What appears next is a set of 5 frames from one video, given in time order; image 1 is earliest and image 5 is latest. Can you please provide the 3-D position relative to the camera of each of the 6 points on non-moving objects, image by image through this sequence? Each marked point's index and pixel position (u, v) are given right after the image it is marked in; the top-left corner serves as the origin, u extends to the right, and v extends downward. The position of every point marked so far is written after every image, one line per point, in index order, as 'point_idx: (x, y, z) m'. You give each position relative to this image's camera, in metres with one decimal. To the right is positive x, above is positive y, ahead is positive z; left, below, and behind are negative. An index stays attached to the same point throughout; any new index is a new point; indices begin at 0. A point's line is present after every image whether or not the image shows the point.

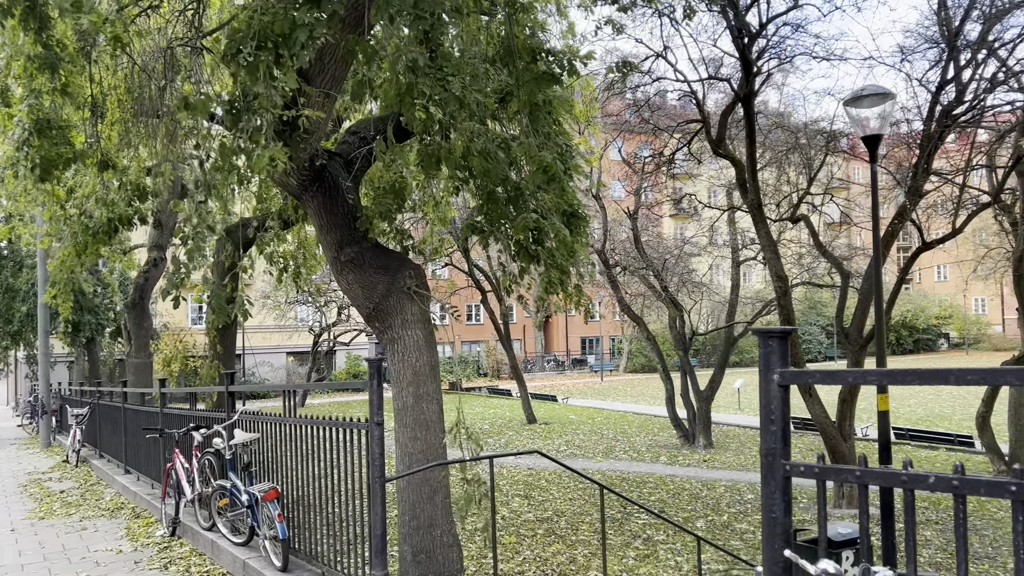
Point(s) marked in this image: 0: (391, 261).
0: (-0.9, +0.2, +5.8) m
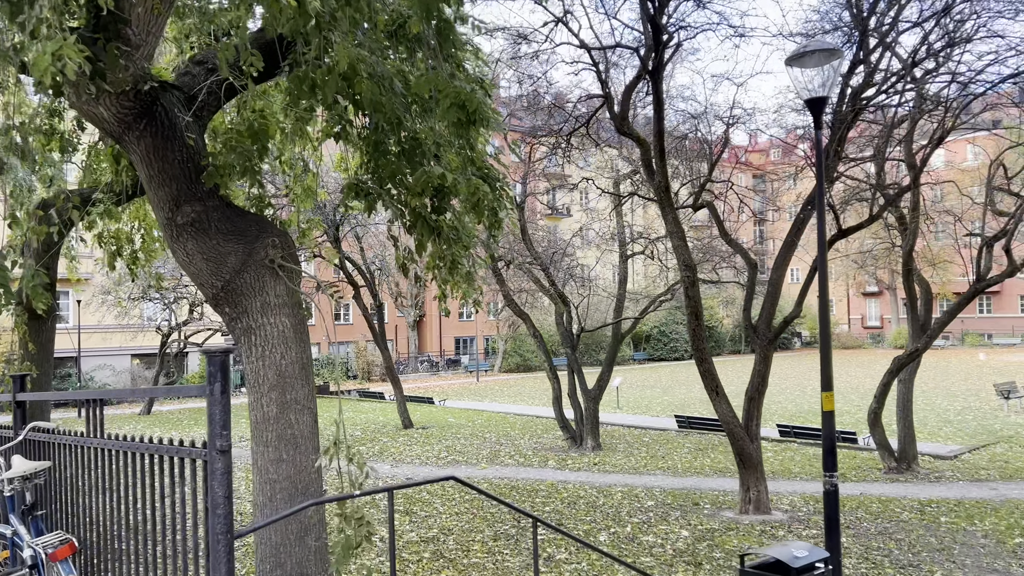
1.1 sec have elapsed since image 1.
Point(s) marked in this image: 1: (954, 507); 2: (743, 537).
0: (-1.4, +0.3, +4.4) m
1: (+5.0, -2.5, +9.2) m
2: (+2.4, -2.6, +8.3) m
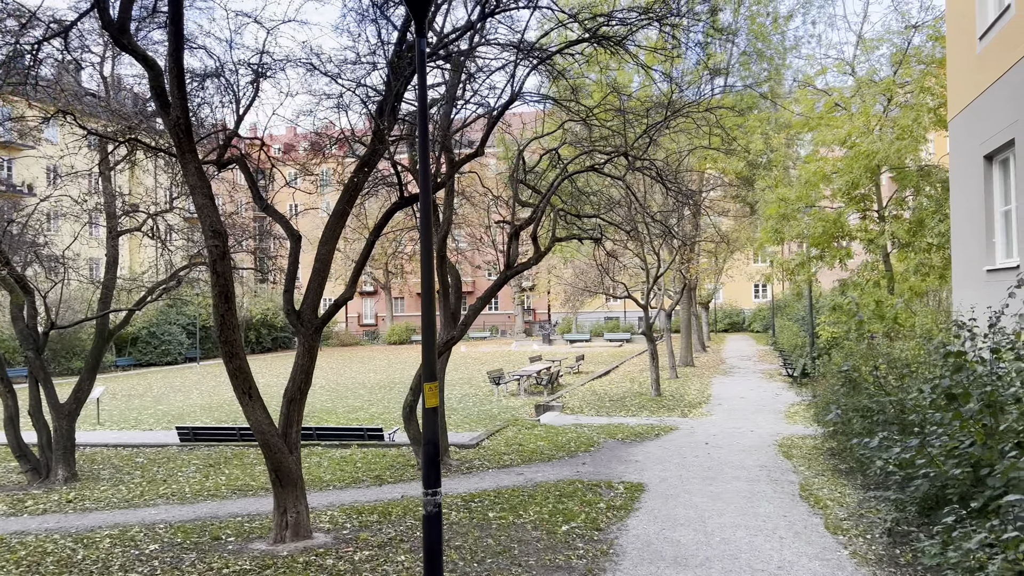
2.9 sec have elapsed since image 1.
0: (-2.7, +0.6, +1.2) m
1: (-0.2, -2.3, +8.8) m
2: (-1.9, -2.4, +6.6) m
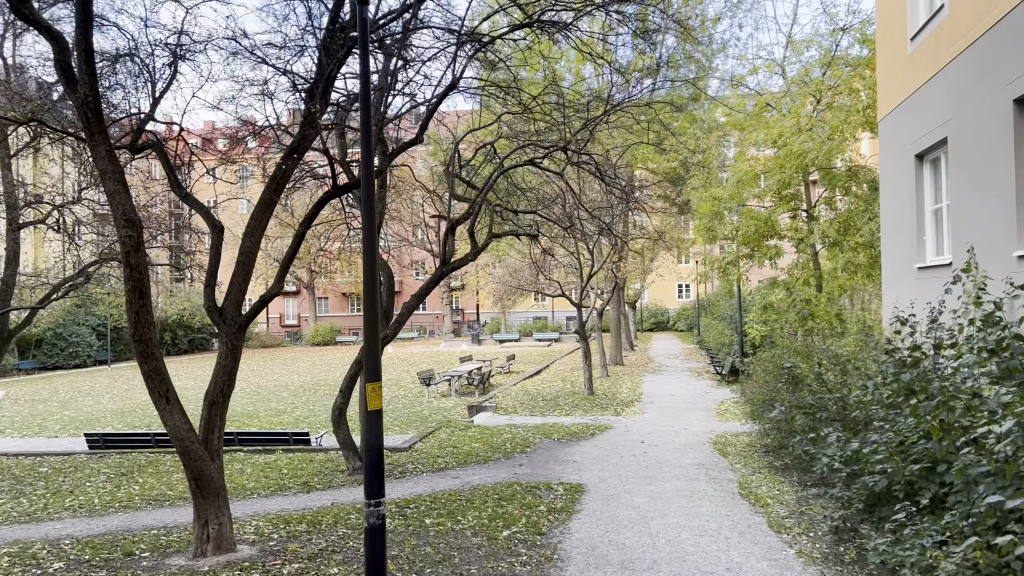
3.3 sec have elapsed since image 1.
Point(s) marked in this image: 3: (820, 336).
0: (-2.6, +0.7, +0.6) m
1: (-0.8, -2.3, +8.4) m
2: (-2.3, -2.3, +6.1) m
3: (+3.9, -0.6, +10.1) m
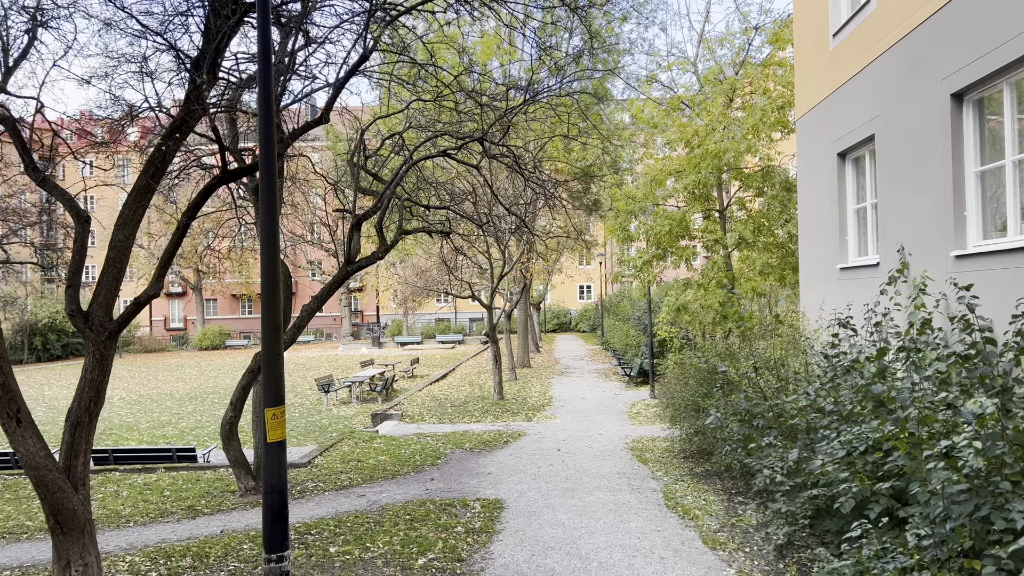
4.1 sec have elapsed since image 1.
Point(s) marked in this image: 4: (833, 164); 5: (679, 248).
0: (-2.5, +0.7, -0.4) m
1: (-1.7, -2.3, +7.6) m
2: (-2.8, -2.3, +5.1) m
3: (+2.8, -0.6, +9.9) m
4: (+3.6, +1.4, +9.0) m
5: (+2.8, +0.7, +13.7) m
